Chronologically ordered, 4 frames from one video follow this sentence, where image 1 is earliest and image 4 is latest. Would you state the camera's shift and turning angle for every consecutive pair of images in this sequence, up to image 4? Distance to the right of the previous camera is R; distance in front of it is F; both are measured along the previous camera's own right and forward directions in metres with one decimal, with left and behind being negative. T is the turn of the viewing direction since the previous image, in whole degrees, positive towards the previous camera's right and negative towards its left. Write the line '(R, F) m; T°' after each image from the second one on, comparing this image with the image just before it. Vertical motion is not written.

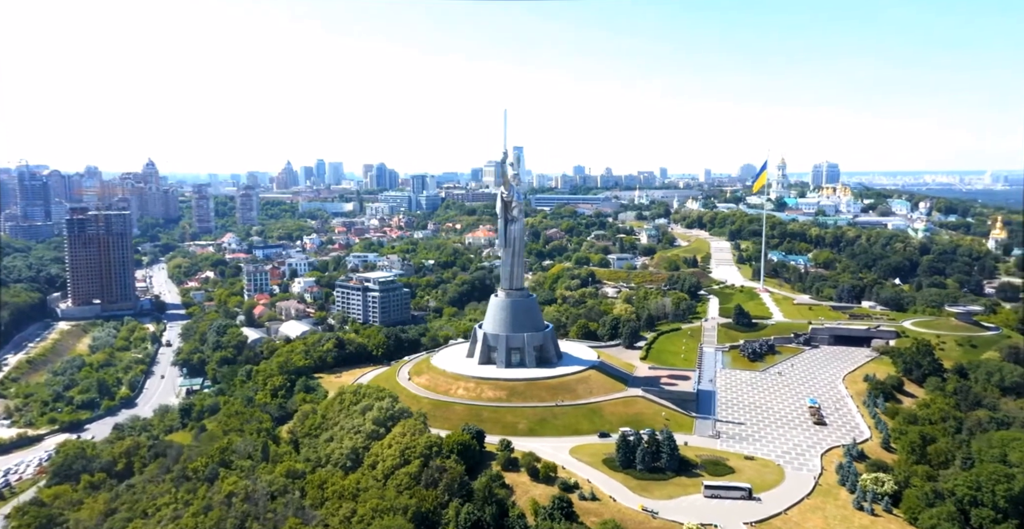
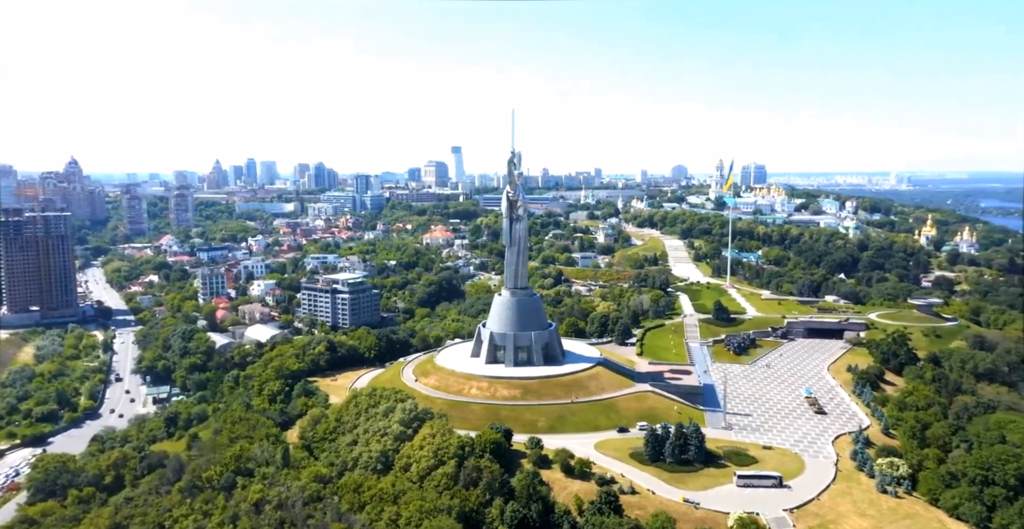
(-3.4, +0.1) m; +5°
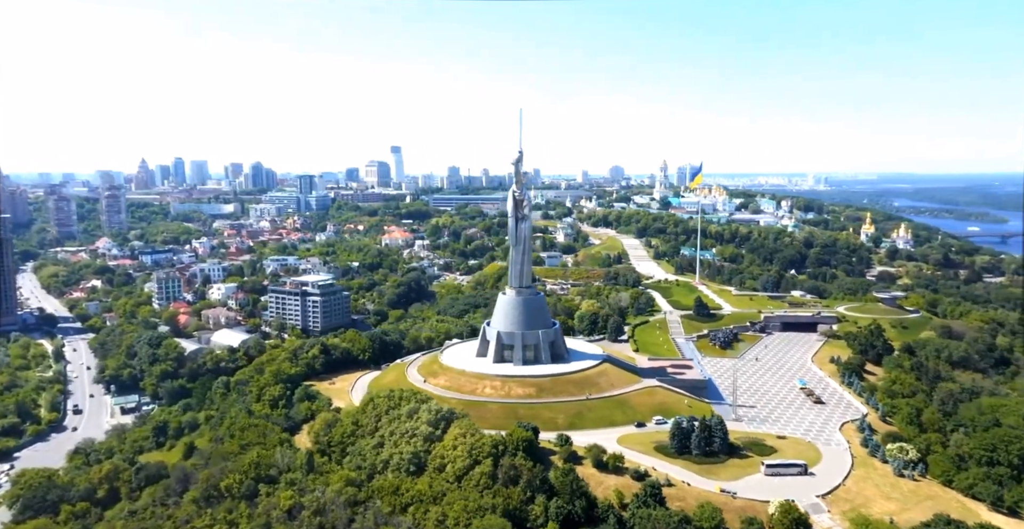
(-3.3, +0.1) m; +5°
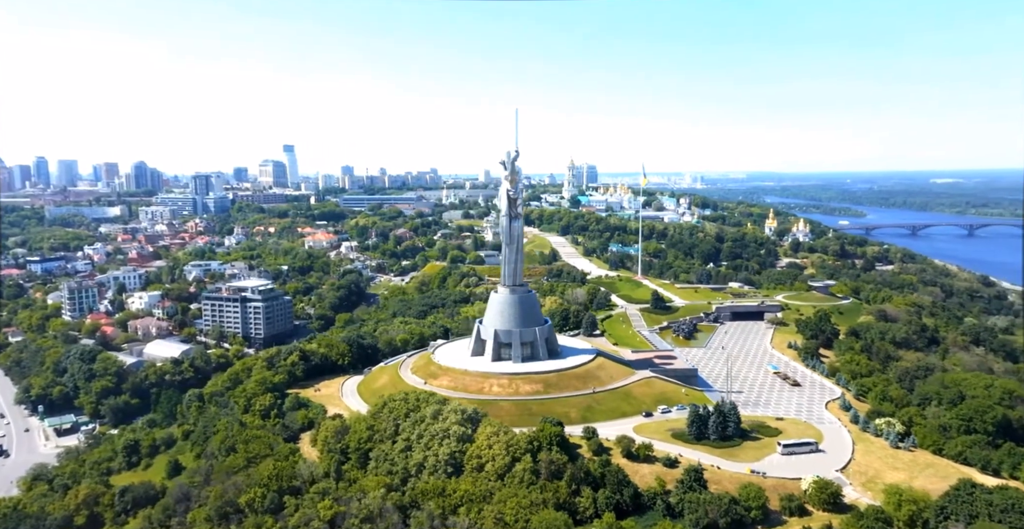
(-4.8, +0.2) m; +9°
